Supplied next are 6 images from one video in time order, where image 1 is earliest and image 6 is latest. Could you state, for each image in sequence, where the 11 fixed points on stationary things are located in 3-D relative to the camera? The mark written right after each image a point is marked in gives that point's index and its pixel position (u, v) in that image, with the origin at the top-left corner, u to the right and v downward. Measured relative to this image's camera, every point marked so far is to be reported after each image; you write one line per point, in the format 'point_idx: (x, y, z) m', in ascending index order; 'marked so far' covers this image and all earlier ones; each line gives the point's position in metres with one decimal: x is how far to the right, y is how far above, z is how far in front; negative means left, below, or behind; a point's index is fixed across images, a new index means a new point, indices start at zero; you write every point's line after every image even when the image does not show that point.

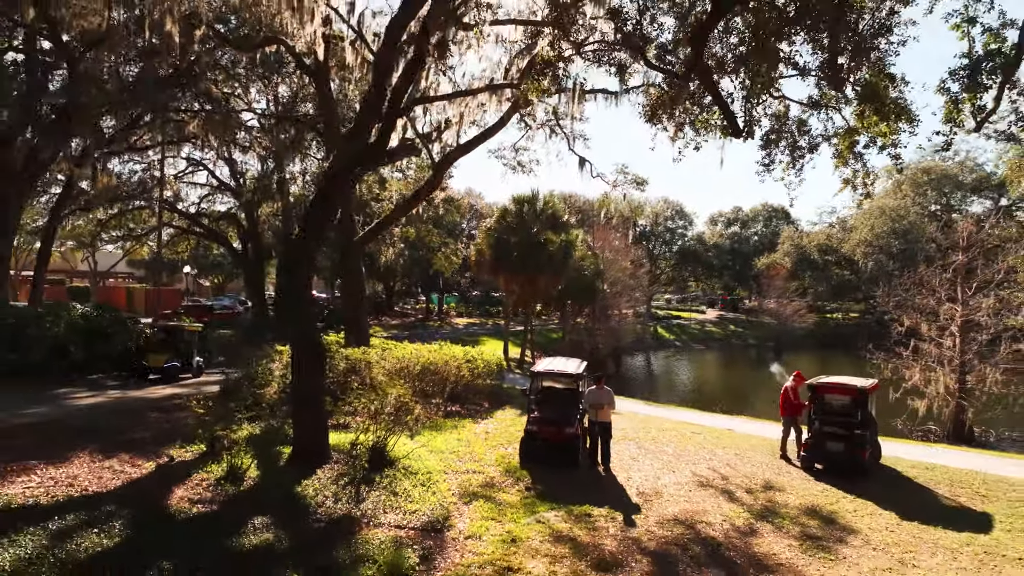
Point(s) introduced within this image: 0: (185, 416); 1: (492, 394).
0: (-10.2, -4.0, +8.2) m
1: (-0.9, -5.2, +12.8) m
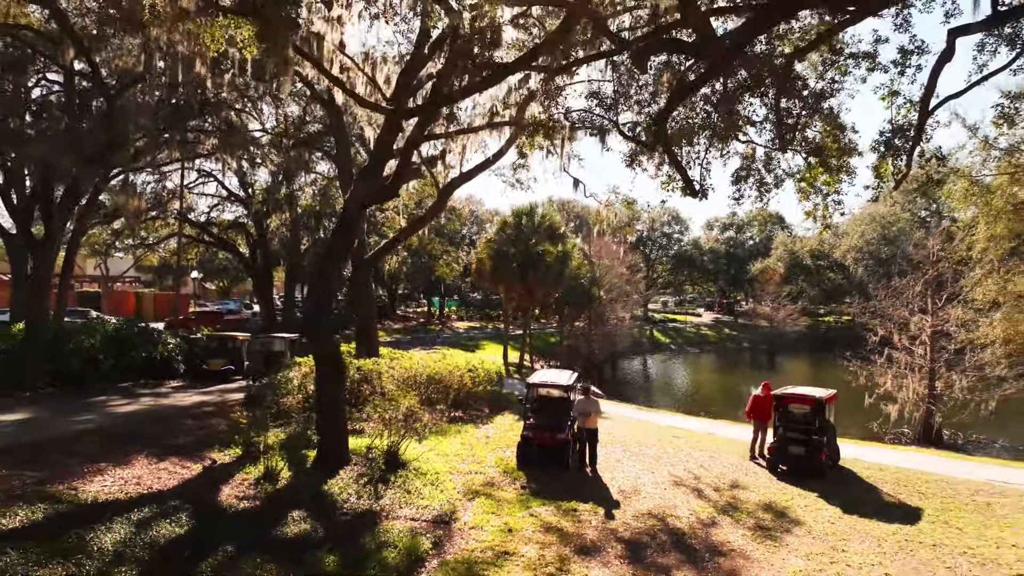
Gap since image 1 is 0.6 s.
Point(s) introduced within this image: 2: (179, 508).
0: (-10.3, -4.7, +9.2) m
1: (-1.0, -5.9, +13.7) m
2: (-7.3, -4.8, +5.7) m
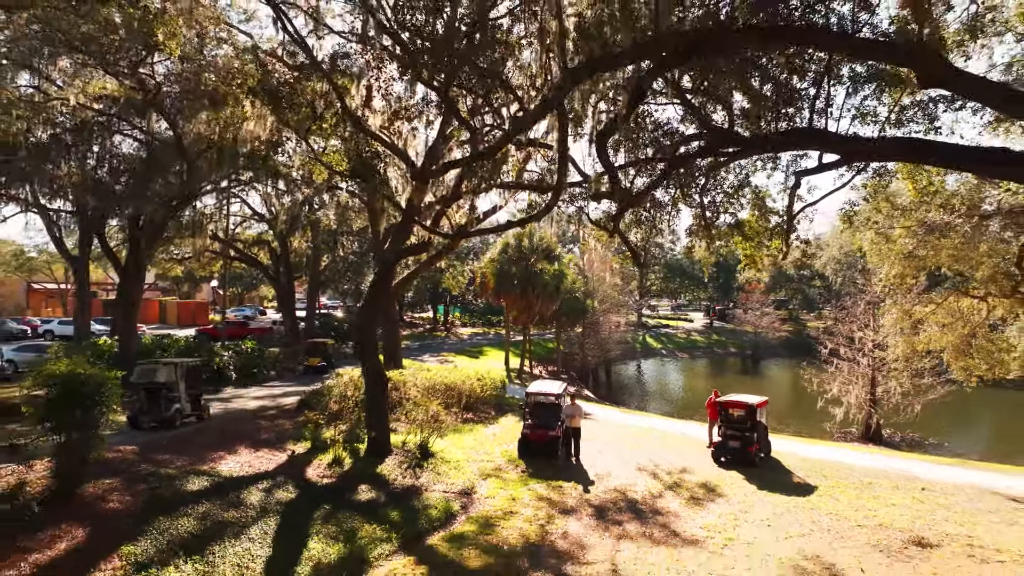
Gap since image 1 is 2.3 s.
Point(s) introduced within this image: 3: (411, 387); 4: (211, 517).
0: (-10.2, -6.0, +11.7) m
1: (-0.9, -7.2, +16.3) m
2: (-7.2, -6.1, +8.3) m
3: (-5.2, -5.1, +13.4) m
4: (-7.5, -5.7, +6.5) m
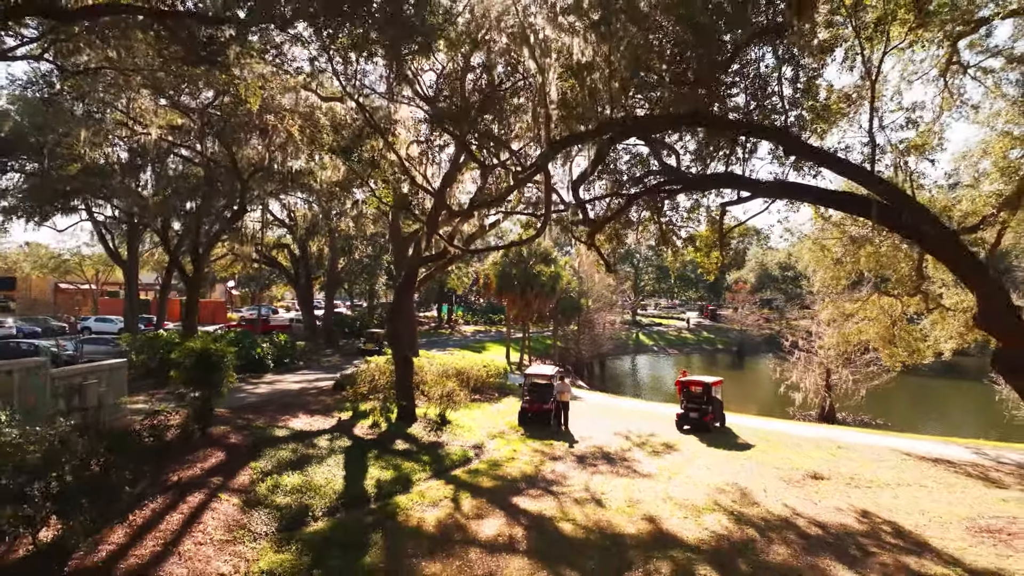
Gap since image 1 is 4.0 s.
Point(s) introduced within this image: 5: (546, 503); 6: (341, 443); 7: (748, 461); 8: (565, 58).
0: (-10.2, -6.0, +14.3) m
1: (-0.8, -7.2, +18.9) m
2: (-7.1, -6.1, +10.8) m
3: (-5.1, -5.1, +15.9) m
4: (-7.4, -5.7, +9.1) m
5: (+1.1, -6.8, +8.3) m
6: (-6.6, -6.0, +10.1) m
7: (+9.9, -7.2, +10.9) m
8: (+1.7, +7.7, +8.7) m
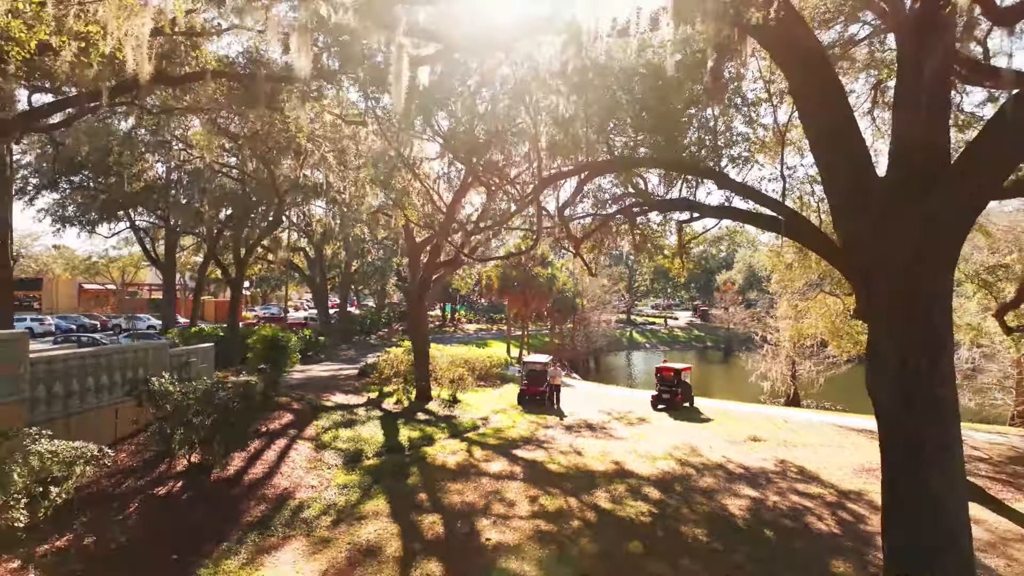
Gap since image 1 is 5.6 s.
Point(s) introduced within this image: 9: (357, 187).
0: (-10.1, -6.1, +16.8) m
1: (-0.8, -7.3, +21.4) m
2: (-7.1, -6.1, +13.3) m
3: (-5.1, -5.1, +18.4) m
4: (-7.4, -5.7, +11.6) m
5: (+1.1, -6.8, +10.8) m
6: (-6.6, -6.1, +12.6) m
7: (+9.9, -7.3, +13.4) m
8: (+1.8, +7.6, +11.3) m
9: (-10.3, +6.7, +17.4) m
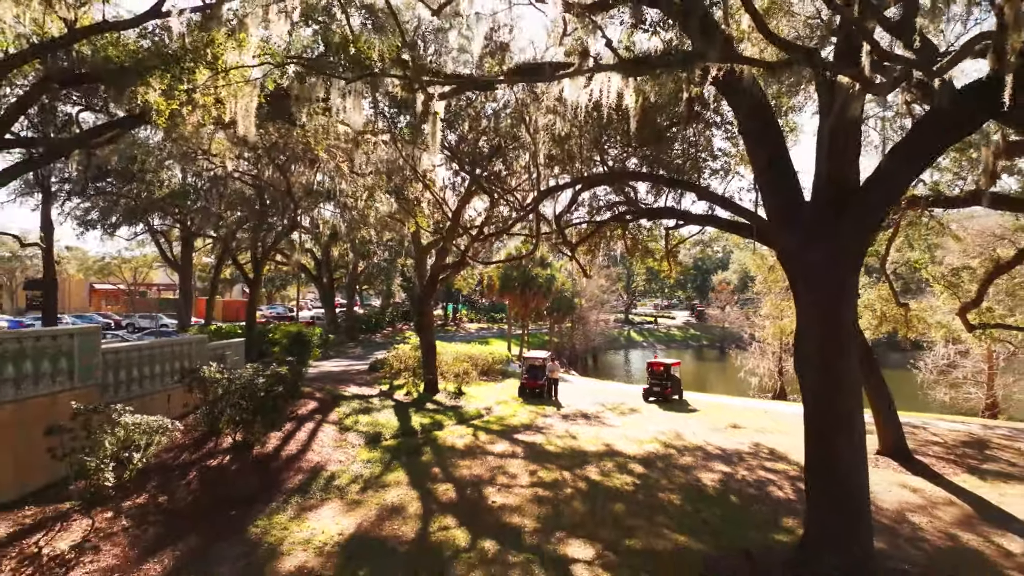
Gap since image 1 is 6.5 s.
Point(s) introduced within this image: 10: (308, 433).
0: (-10.1, -6.1, +18.0) m
1: (-0.7, -7.3, +22.6) m
2: (-7.1, -6.1, +14.5) m
3: (-5.0, -5.1, +19.6) m
4: (-7.3, -5.7, +12.8) m
5: (+1.2, -6.8, +12.0) m
6: (-6.6, -6.1, +13.8) m
7: (+10.0, -7.3, +14.6) m
8: (+1.8, +7.6, +12.4) m
9: (-10.2, +6.7, +18.6) m
10: (-8.0, -5.7, +10.2) m
